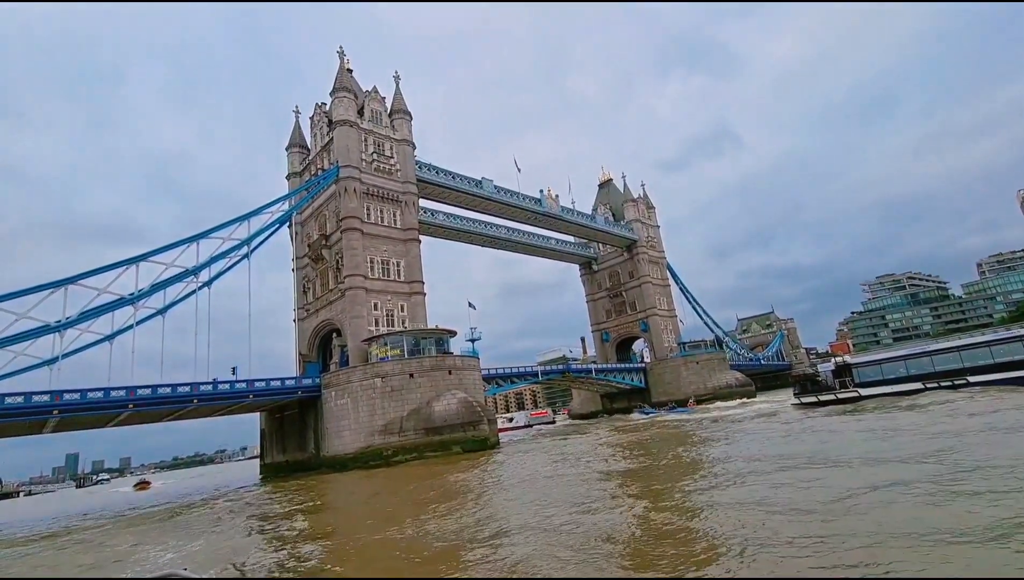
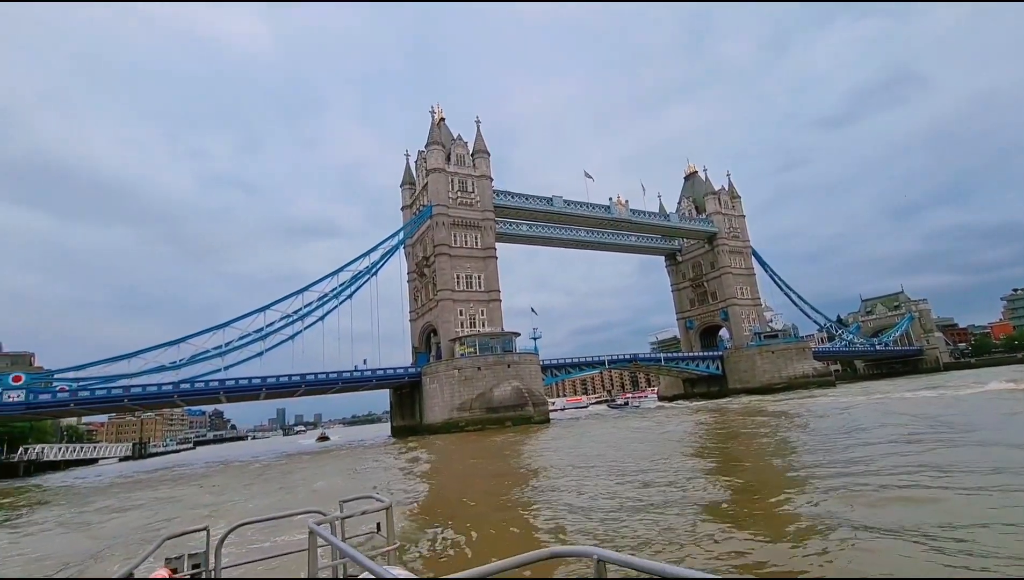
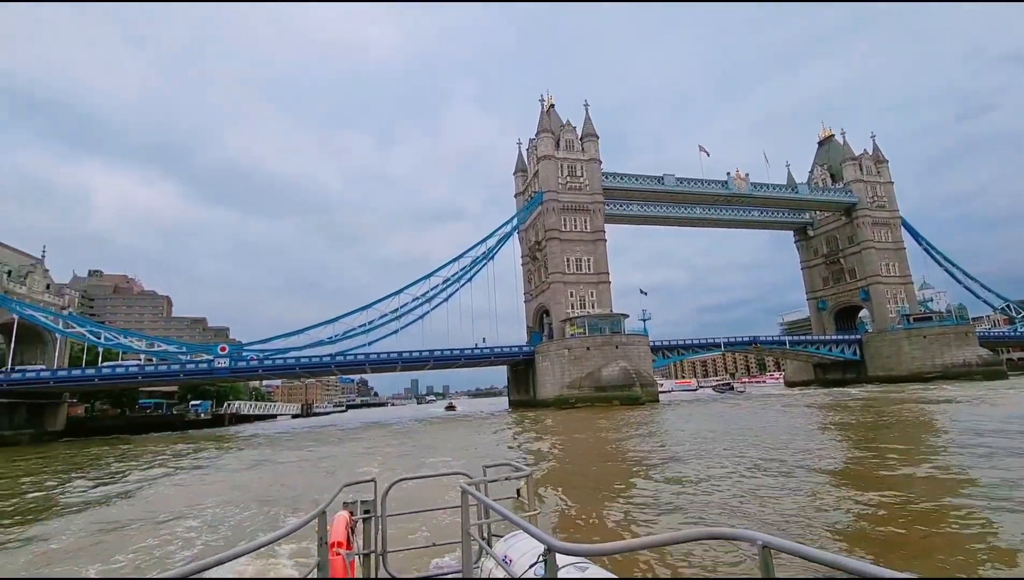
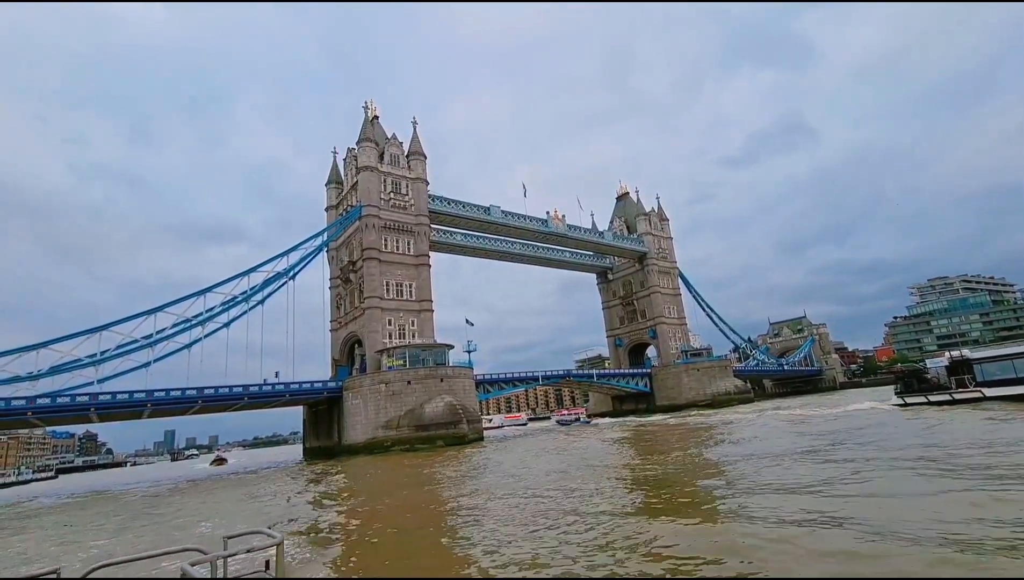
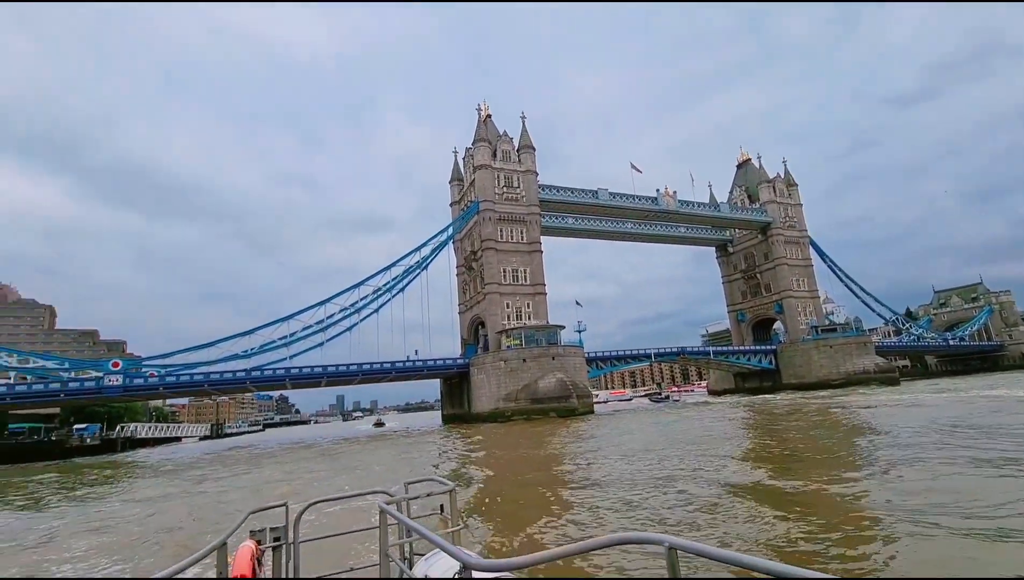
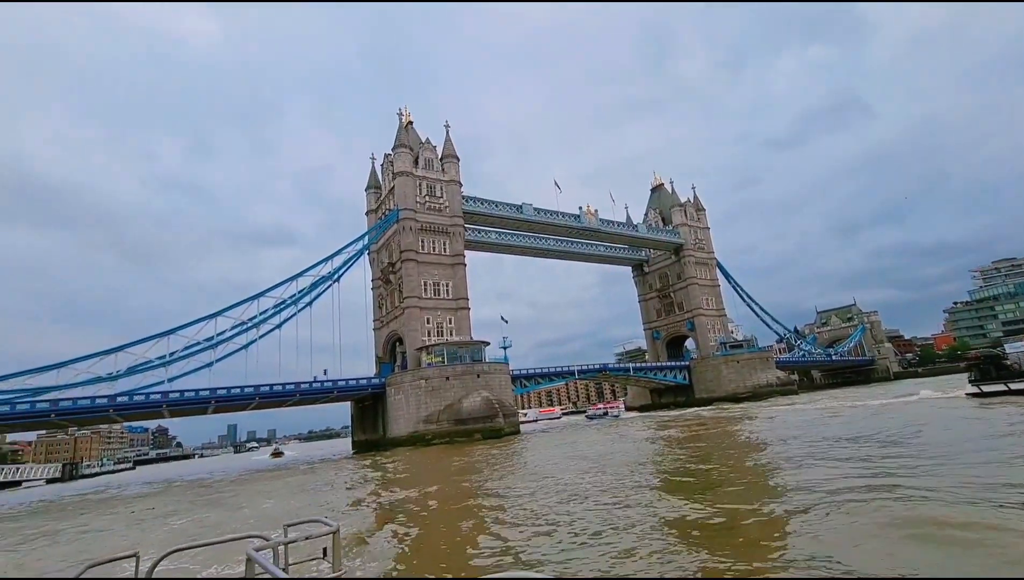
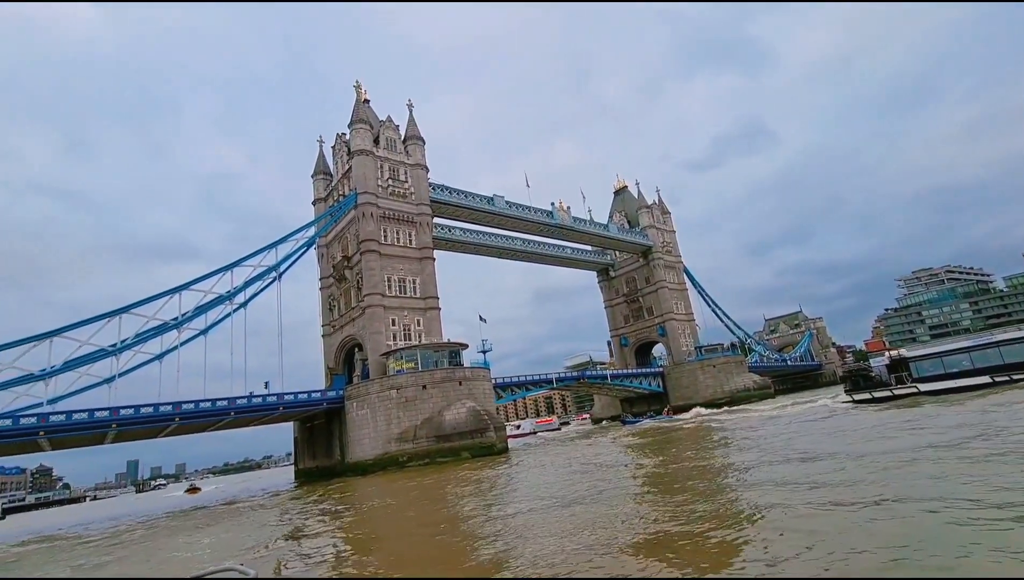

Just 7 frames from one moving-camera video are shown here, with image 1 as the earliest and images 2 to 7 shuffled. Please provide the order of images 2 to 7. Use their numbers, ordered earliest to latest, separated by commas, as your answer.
7, 4, 6, 2, 5, 3
